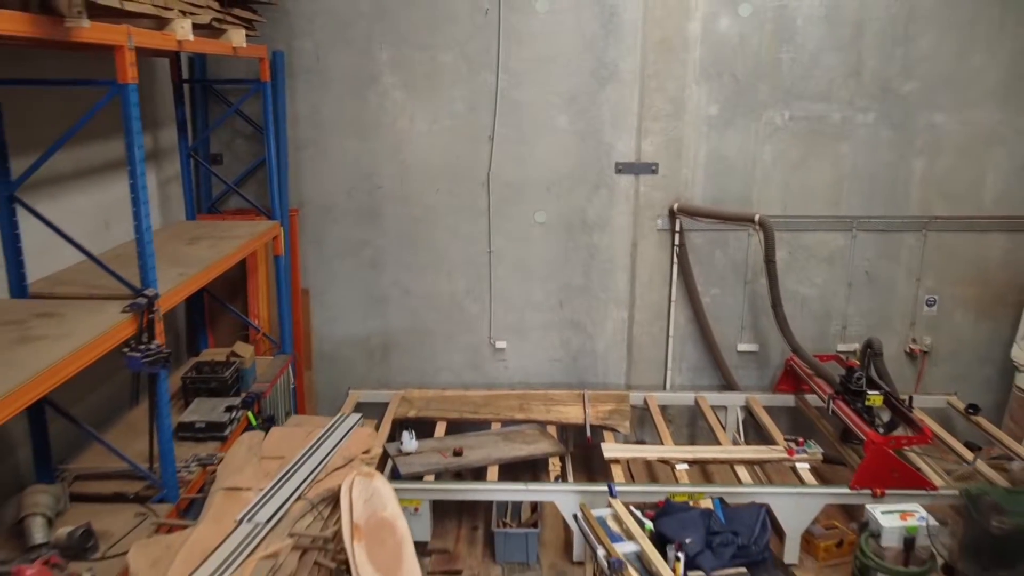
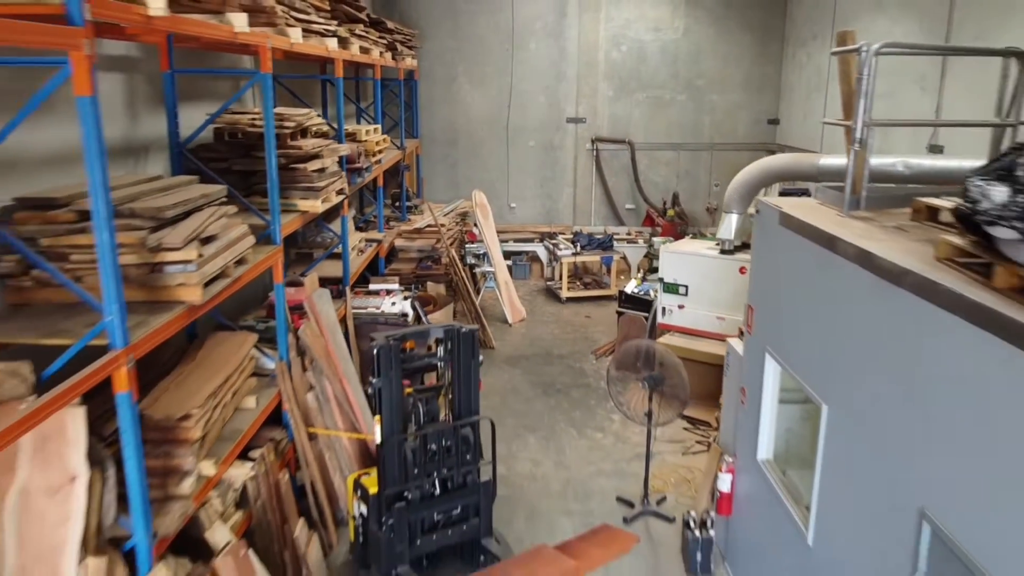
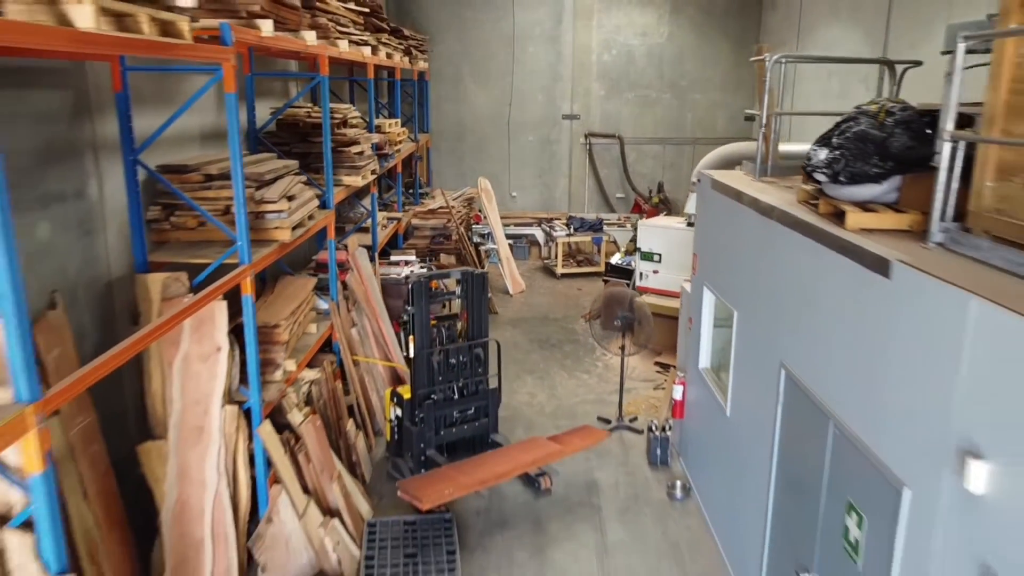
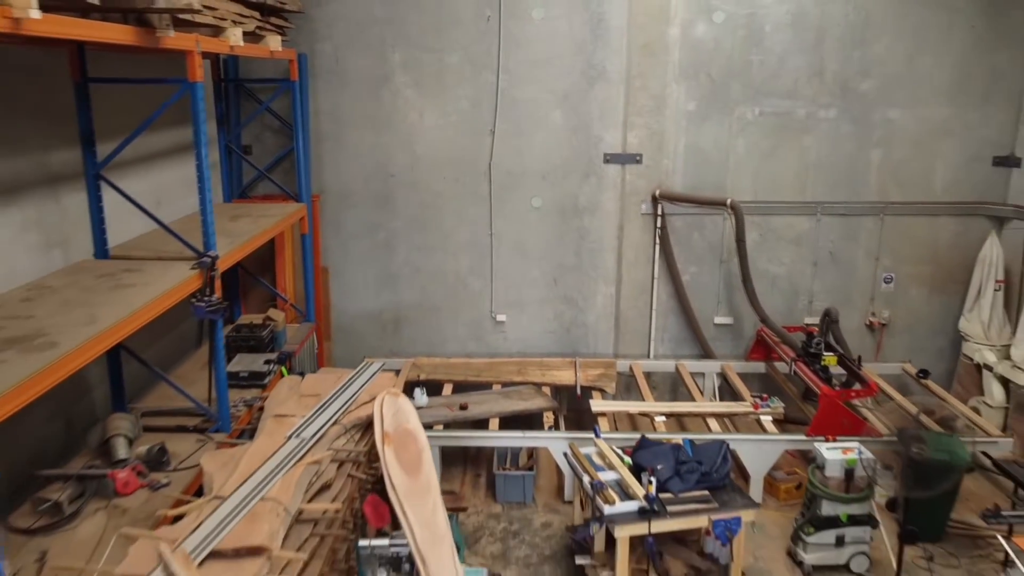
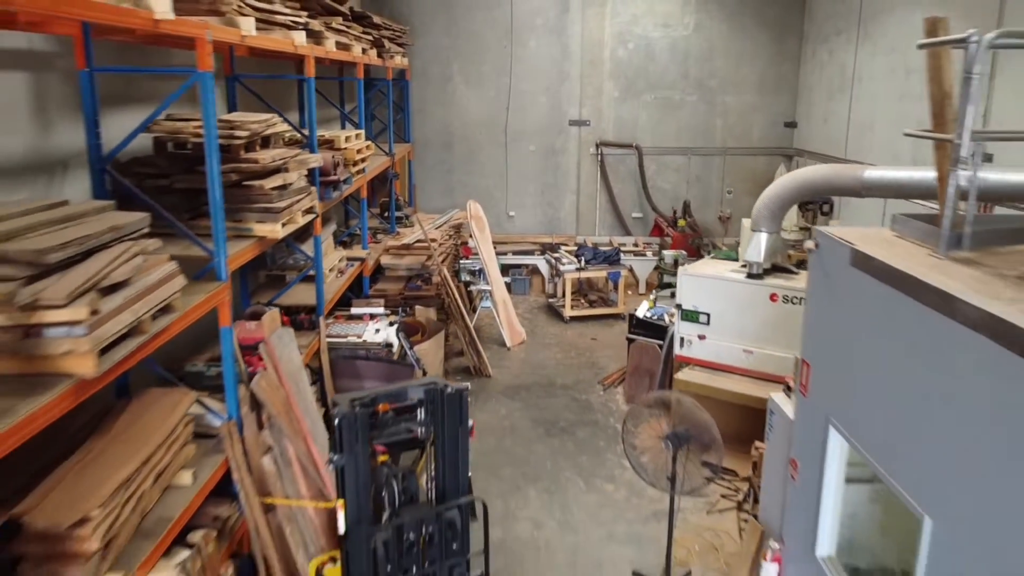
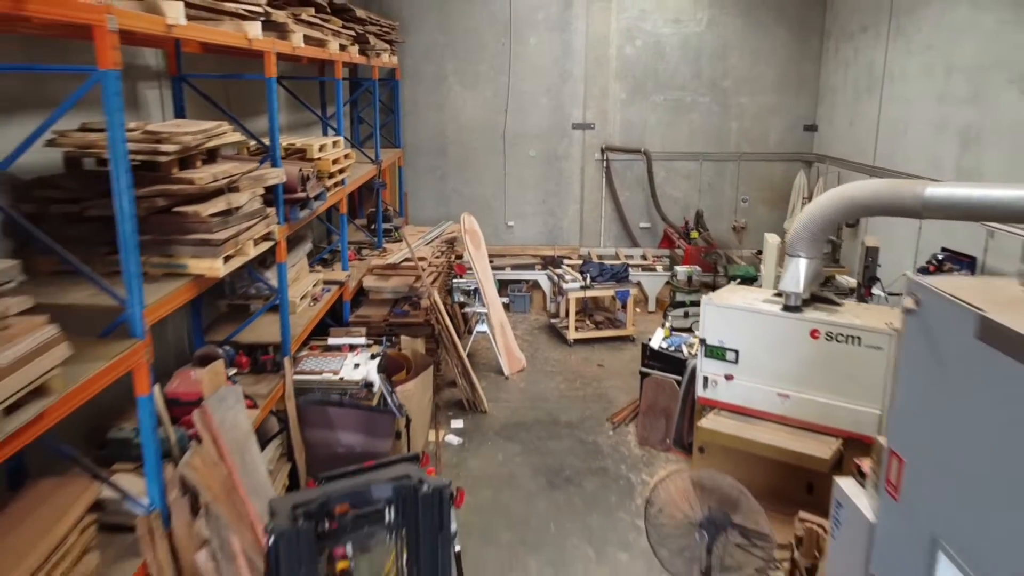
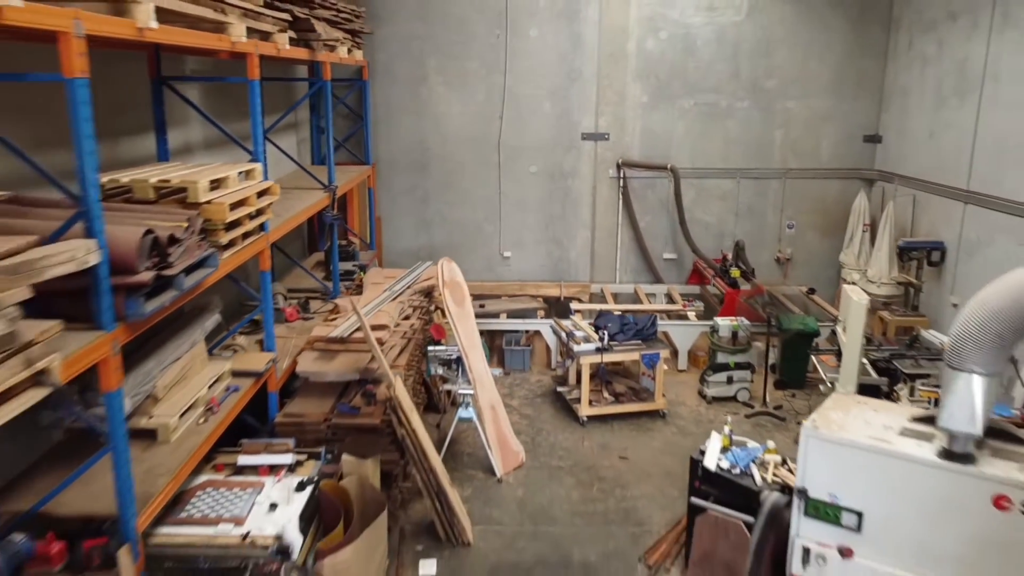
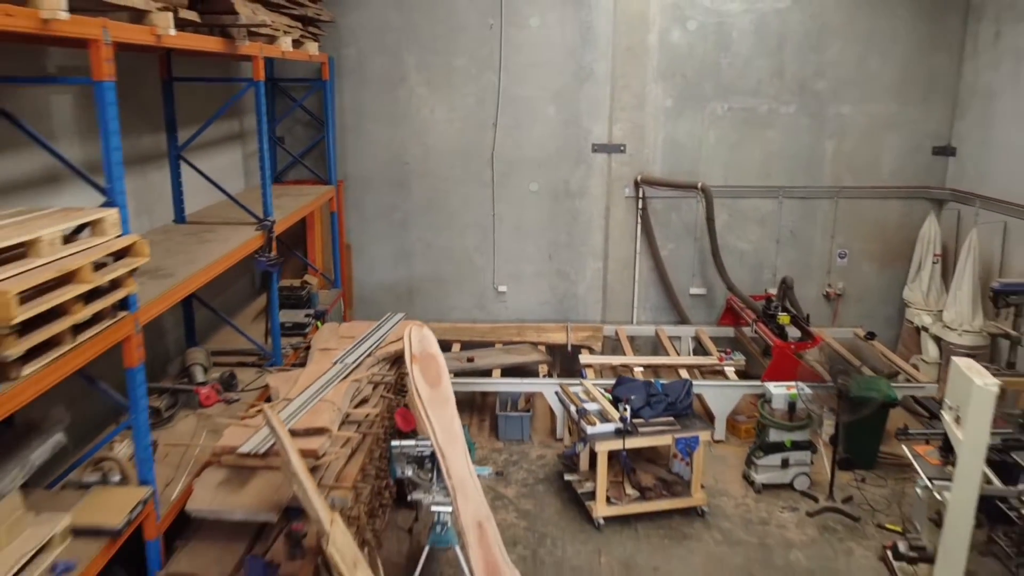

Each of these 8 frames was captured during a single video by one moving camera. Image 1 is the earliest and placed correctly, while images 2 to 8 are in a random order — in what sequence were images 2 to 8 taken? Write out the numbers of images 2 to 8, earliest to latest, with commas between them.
4, 8, 7, 6, 5, 2, 3
